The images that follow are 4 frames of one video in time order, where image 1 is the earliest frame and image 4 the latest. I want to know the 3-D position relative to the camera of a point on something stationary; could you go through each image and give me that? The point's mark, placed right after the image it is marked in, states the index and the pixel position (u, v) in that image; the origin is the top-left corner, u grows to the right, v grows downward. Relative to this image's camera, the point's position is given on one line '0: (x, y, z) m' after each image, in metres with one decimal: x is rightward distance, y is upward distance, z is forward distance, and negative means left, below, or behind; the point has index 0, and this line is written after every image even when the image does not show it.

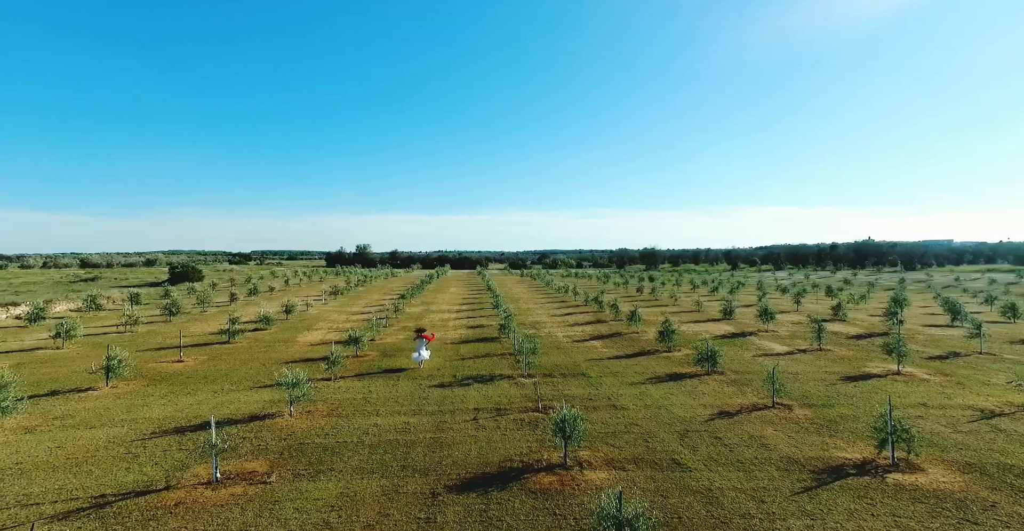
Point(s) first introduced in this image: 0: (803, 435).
0: (+9.3, -5.4, +15.0) m
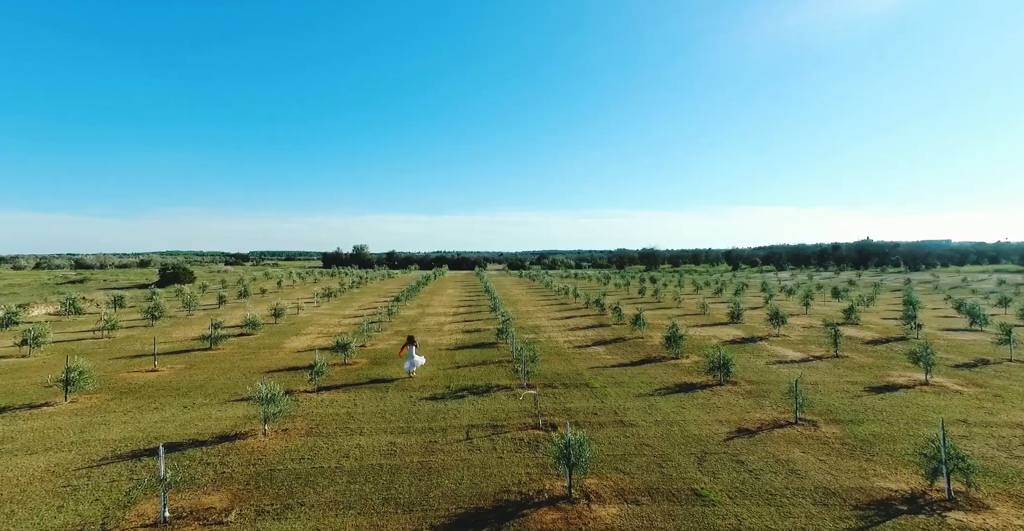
0: (+9.2, -5.5, +13.4) m
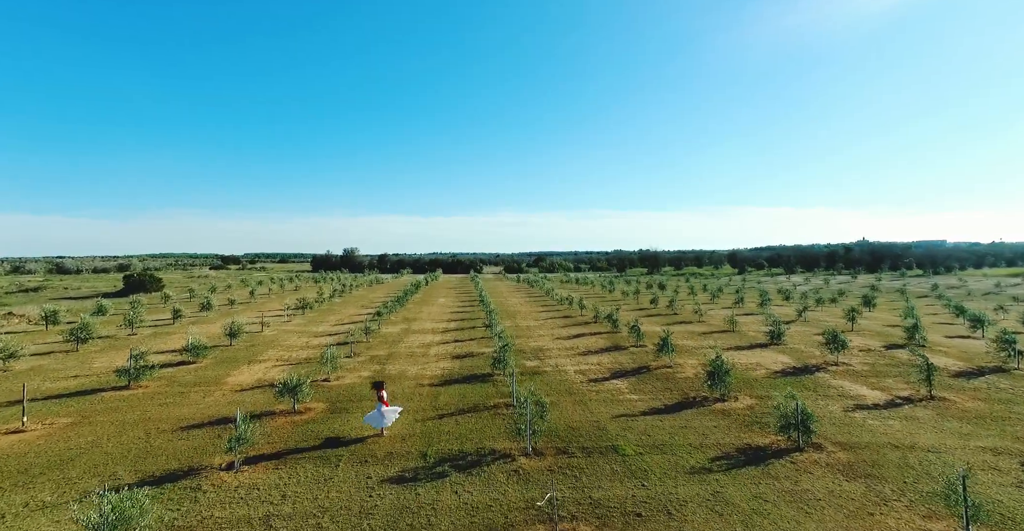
0: (+9.3, -6.2, +7.3) m
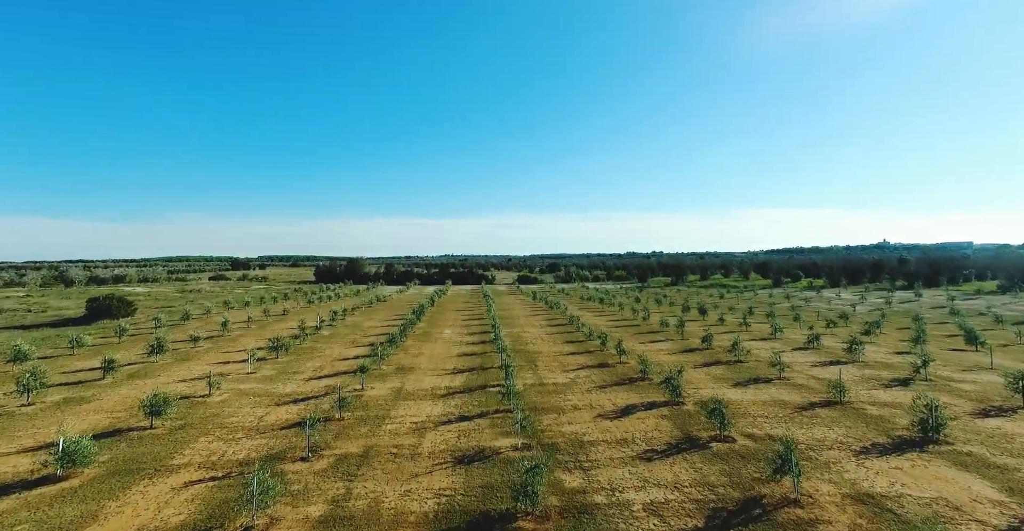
0: (+10.1, -8.8, -3.0) m
